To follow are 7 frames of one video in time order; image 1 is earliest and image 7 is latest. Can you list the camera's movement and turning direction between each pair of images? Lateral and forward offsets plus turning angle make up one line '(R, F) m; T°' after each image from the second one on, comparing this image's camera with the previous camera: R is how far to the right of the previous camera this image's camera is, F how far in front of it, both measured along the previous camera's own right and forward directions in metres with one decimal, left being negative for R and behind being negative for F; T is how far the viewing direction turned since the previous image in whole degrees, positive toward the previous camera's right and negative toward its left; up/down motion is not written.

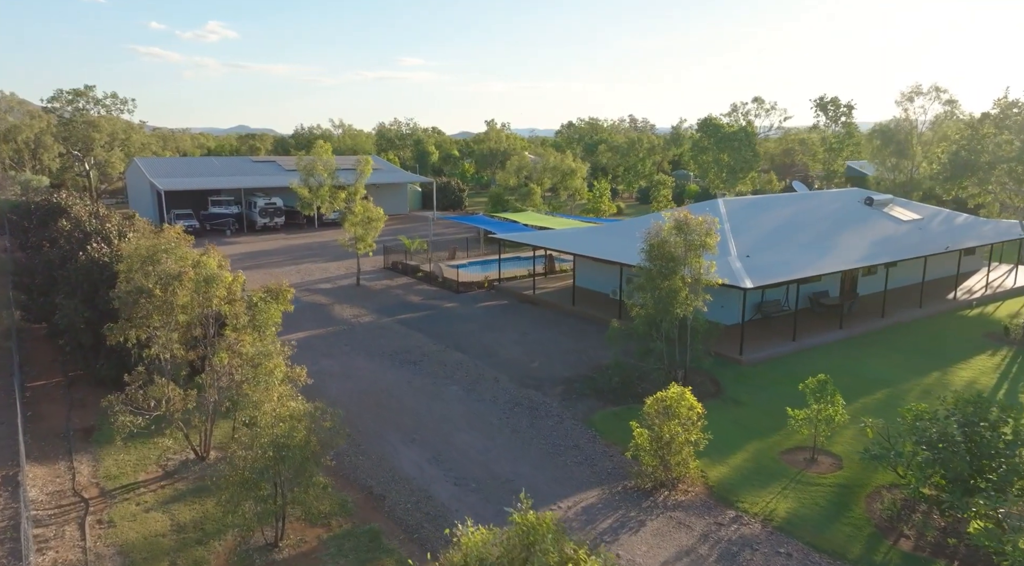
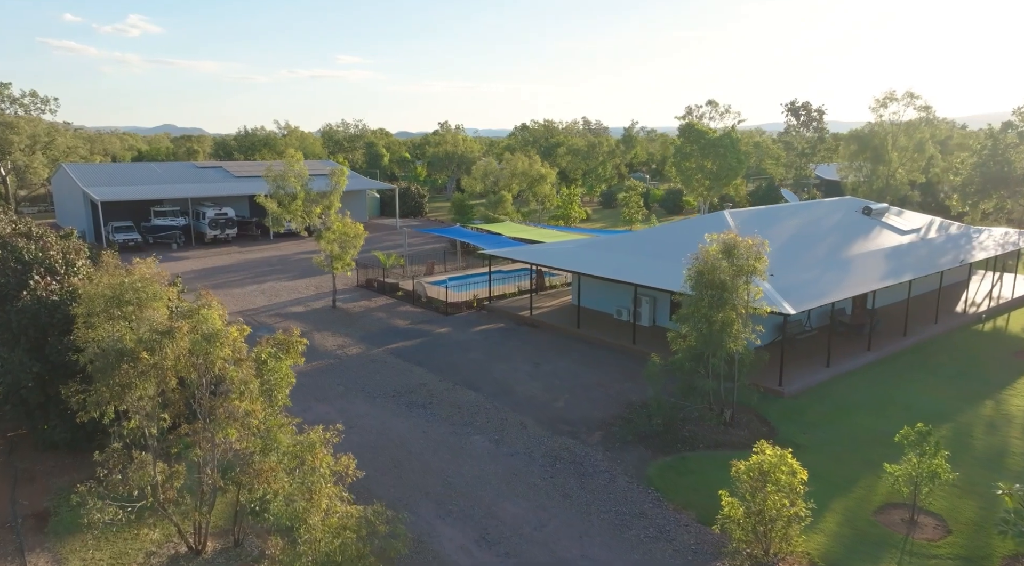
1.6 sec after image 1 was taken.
(-1.7, +1.9) m; +5°
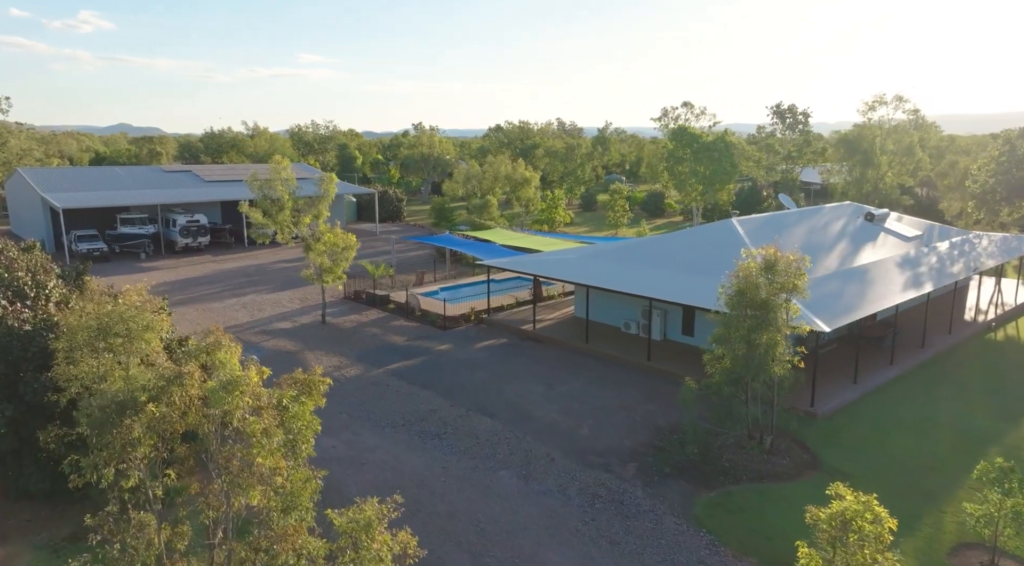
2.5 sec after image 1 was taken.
(-1.0, +1.1) m; +3°
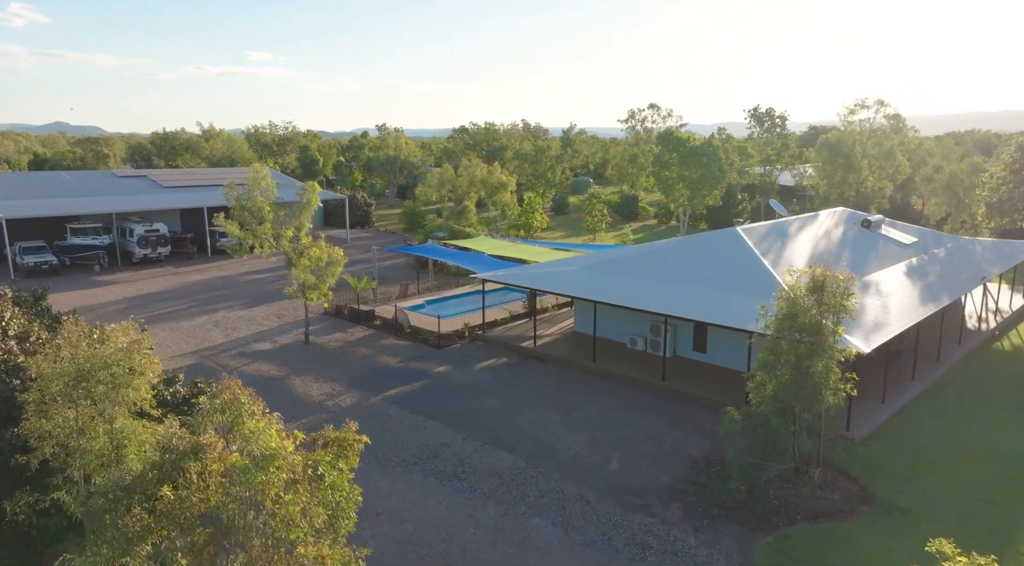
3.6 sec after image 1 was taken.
(-1.2, +1.2) m; +4°
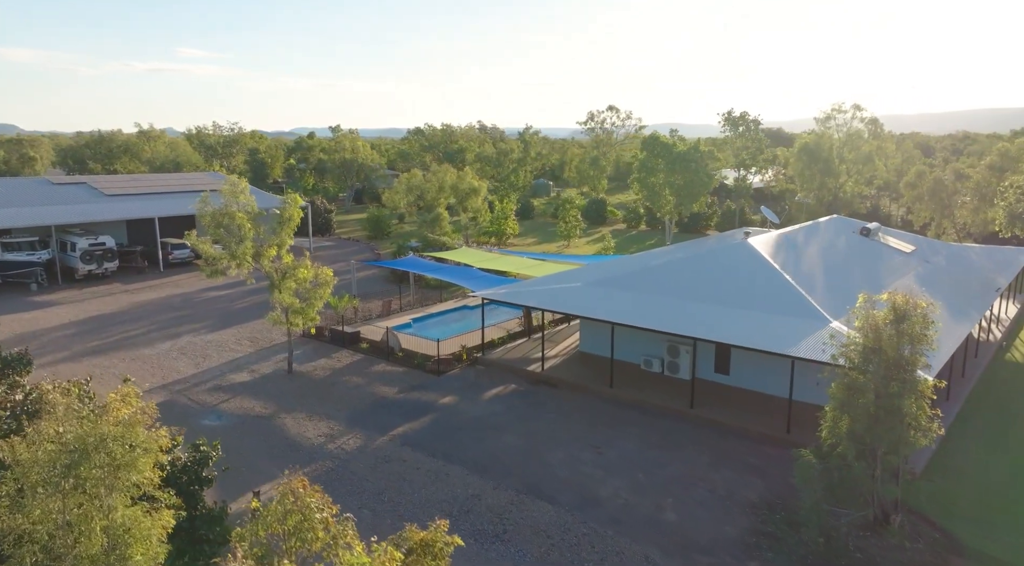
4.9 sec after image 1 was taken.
(-1.5, +1.6) m; +5°
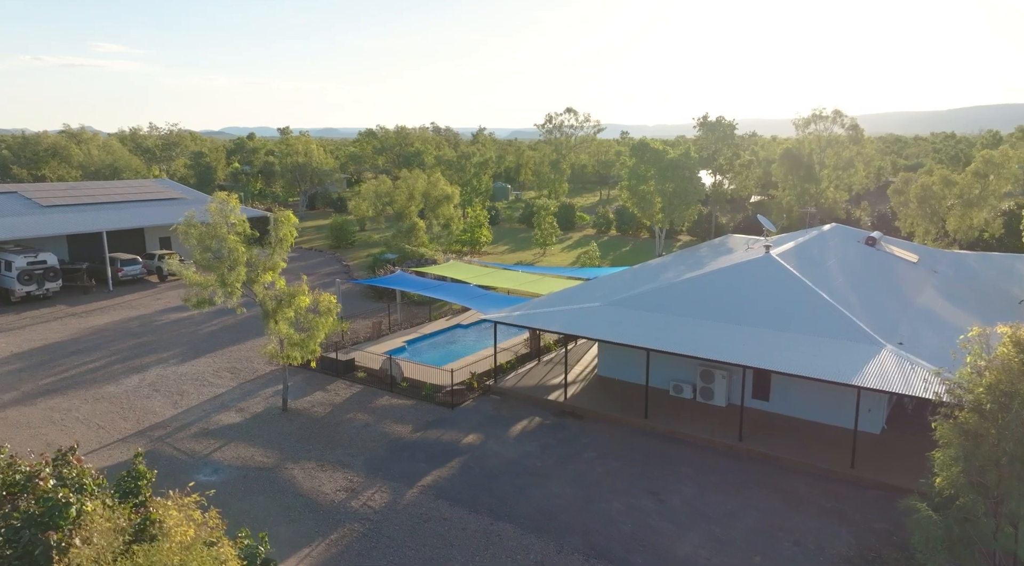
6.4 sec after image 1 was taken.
(-1.9, +1.6) m; +5°
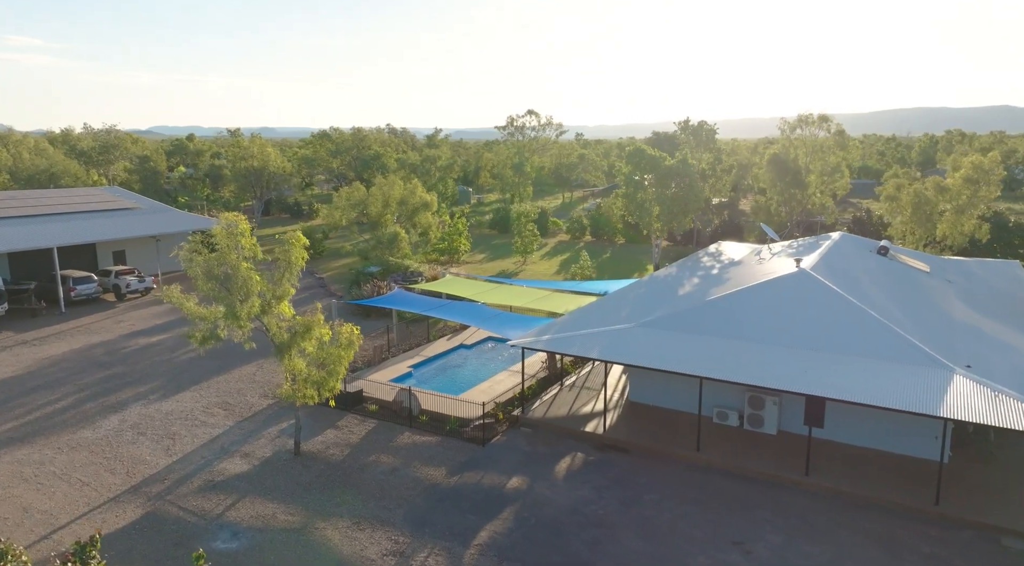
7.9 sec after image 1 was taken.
(-2.0, +1.5) m; +5°
